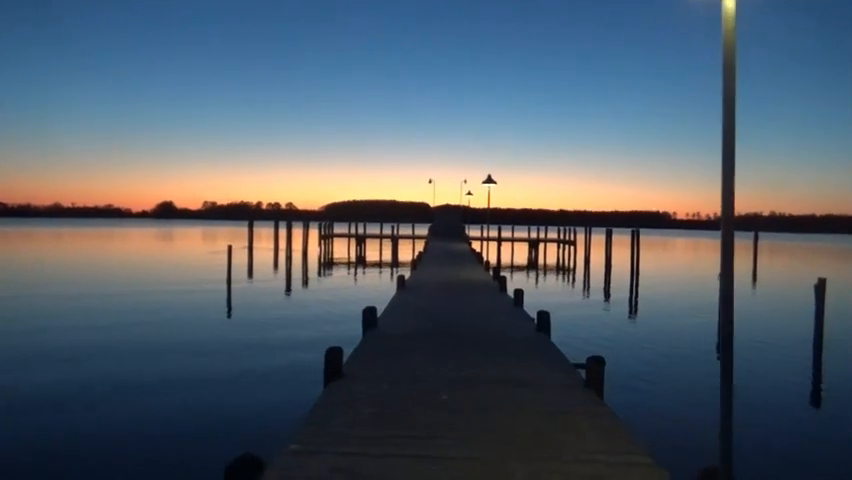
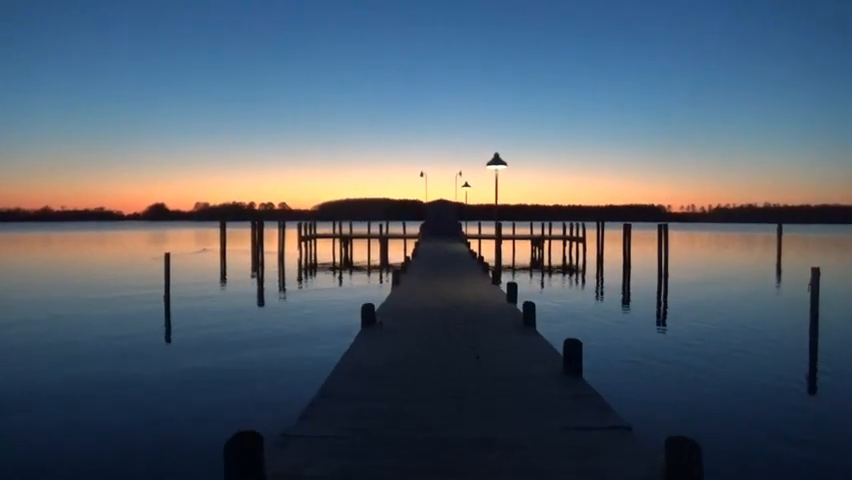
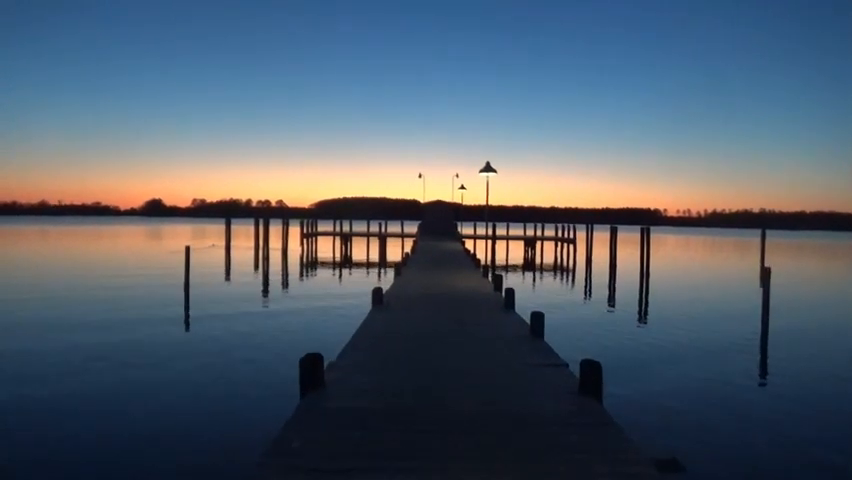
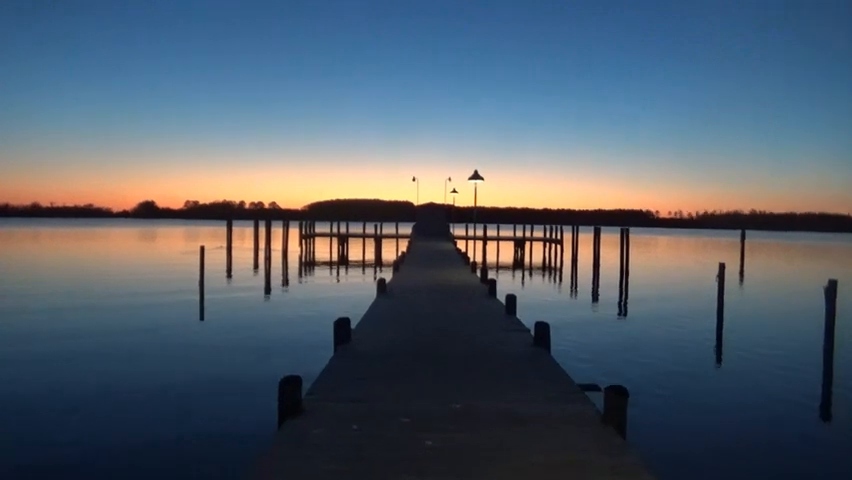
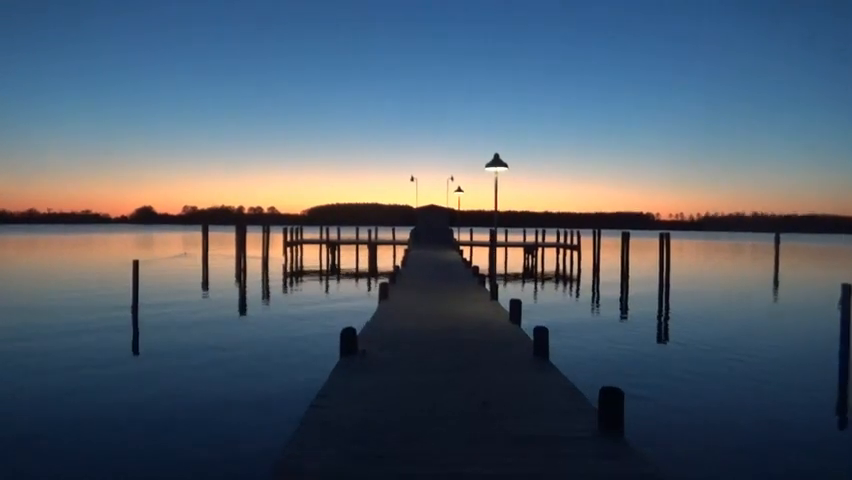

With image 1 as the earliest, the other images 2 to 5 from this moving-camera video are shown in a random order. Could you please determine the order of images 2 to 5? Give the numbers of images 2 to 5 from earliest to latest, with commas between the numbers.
4, 3, 2, 5
